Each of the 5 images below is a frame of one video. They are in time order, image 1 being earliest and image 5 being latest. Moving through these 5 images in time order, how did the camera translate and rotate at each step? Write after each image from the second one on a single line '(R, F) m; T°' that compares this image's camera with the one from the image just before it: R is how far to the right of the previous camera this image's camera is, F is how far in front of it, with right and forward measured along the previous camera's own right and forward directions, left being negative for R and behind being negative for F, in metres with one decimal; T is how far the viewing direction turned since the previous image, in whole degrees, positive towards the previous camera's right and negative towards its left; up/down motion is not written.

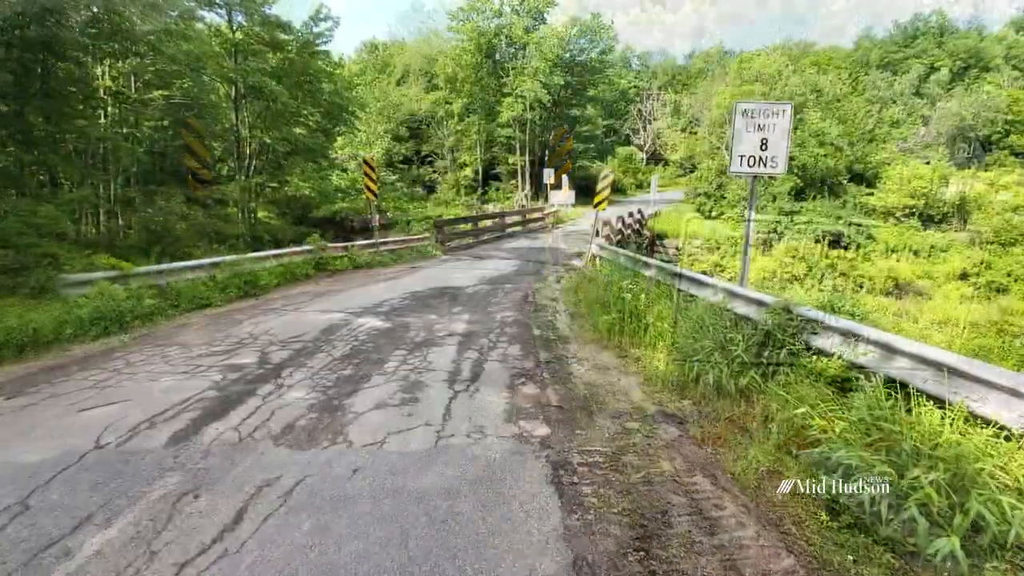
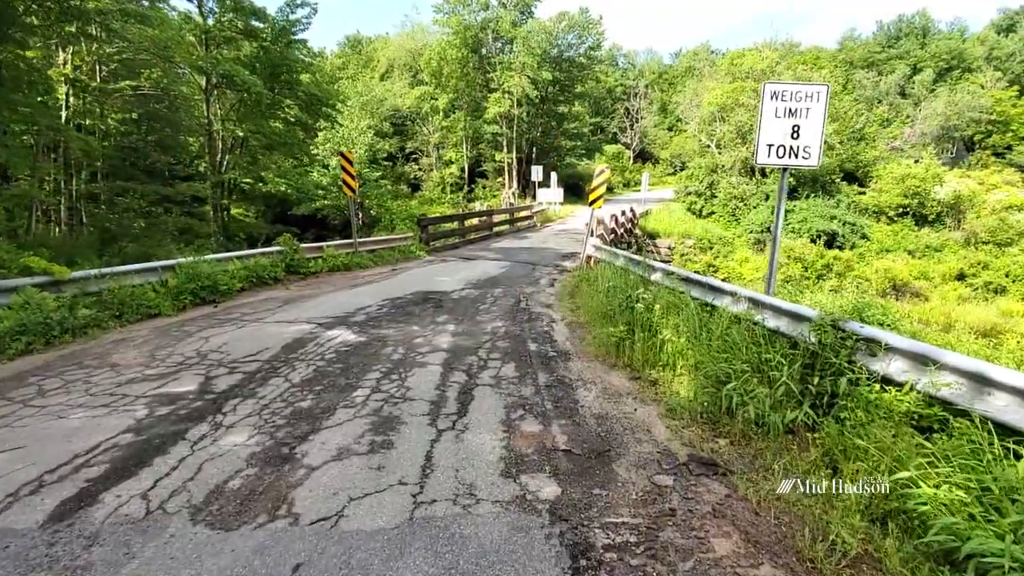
(-0.1, +0.8) m; +2°
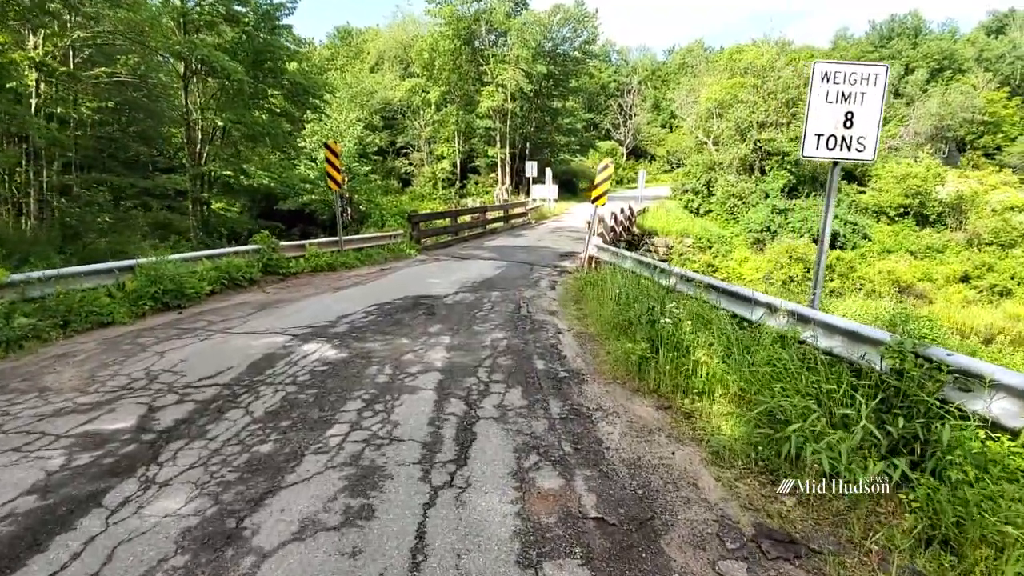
(-0.1, +0.7) m; +1°
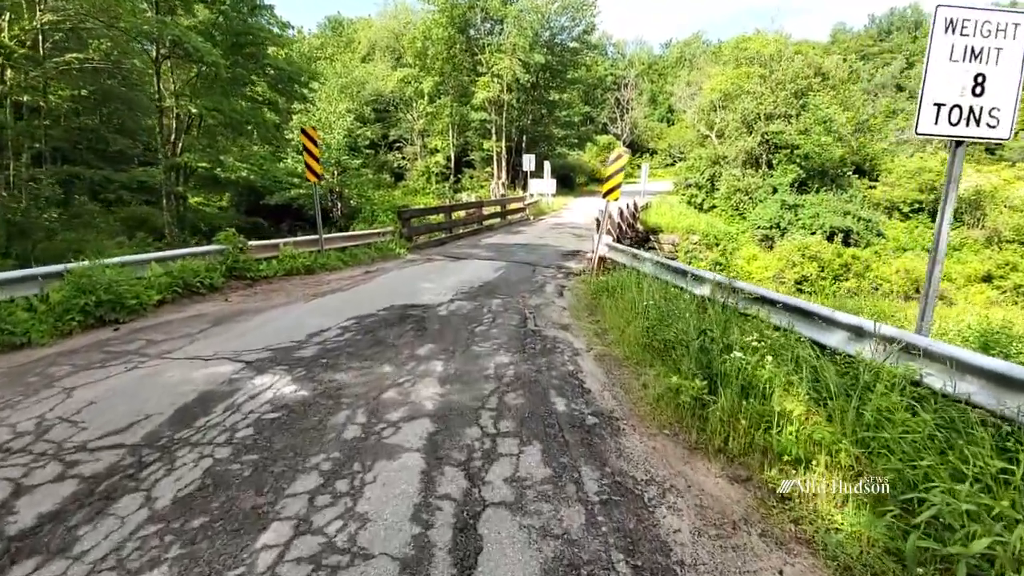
(-0.1, +1.1) m; +1°
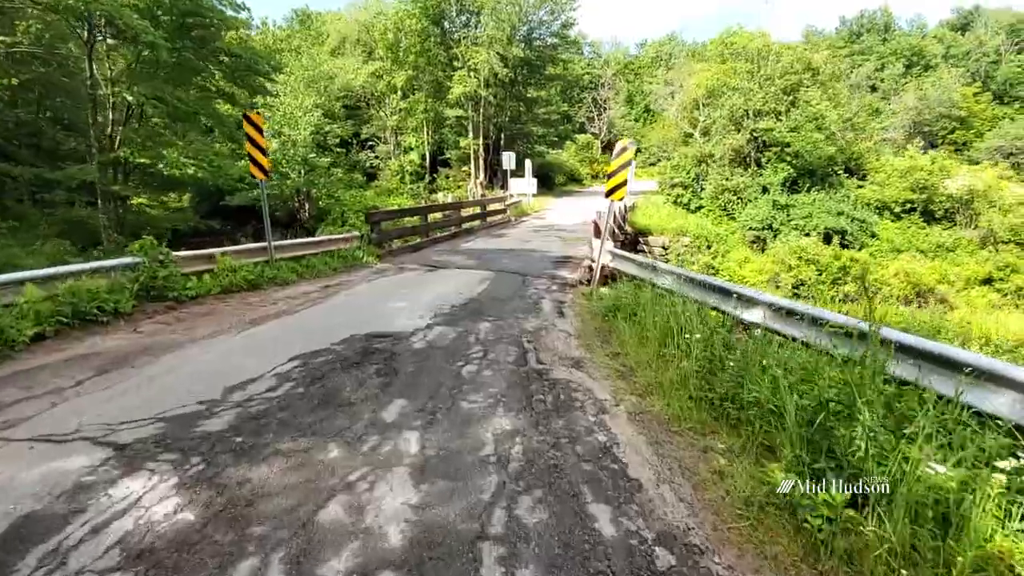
(-0.2, +1.4) m; +3°
